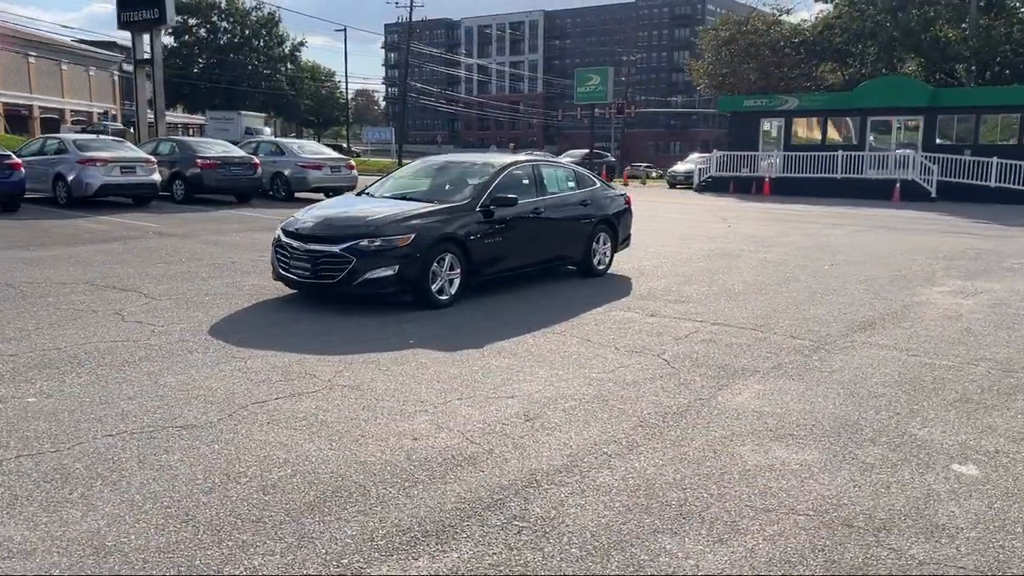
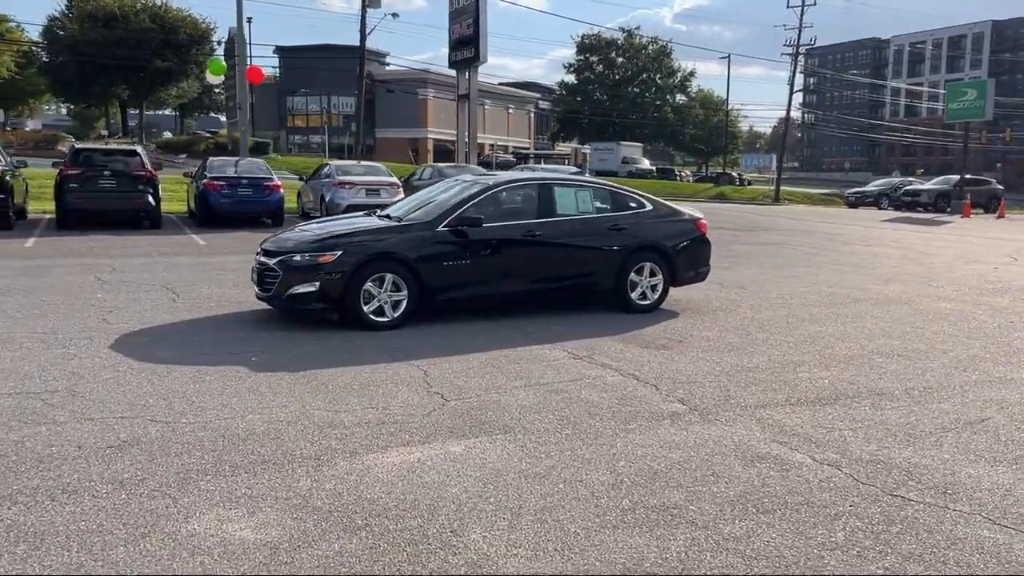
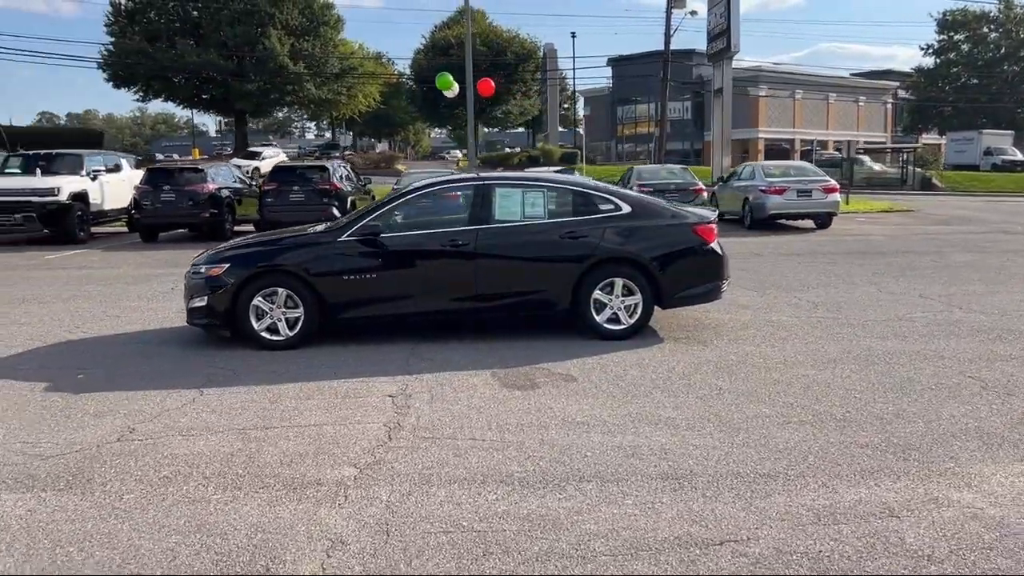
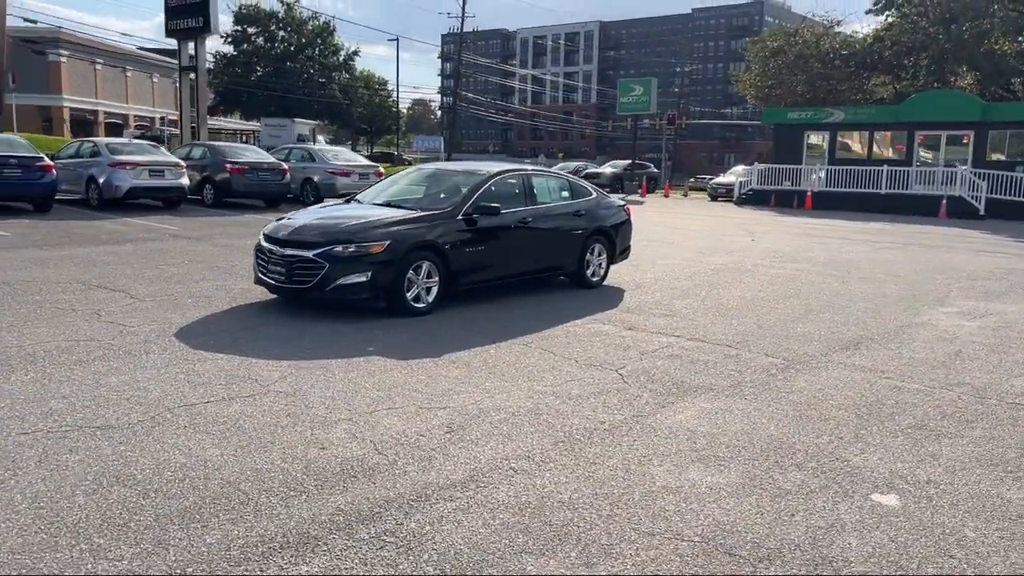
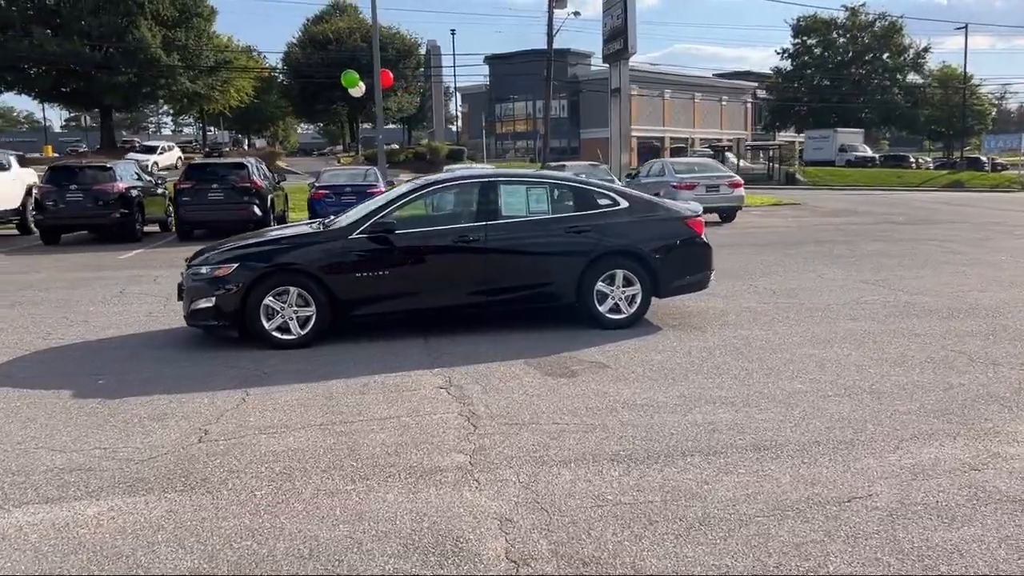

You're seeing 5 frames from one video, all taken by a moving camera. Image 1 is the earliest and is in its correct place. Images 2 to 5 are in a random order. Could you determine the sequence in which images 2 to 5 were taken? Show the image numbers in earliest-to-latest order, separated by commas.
4, 2, 5, 3
